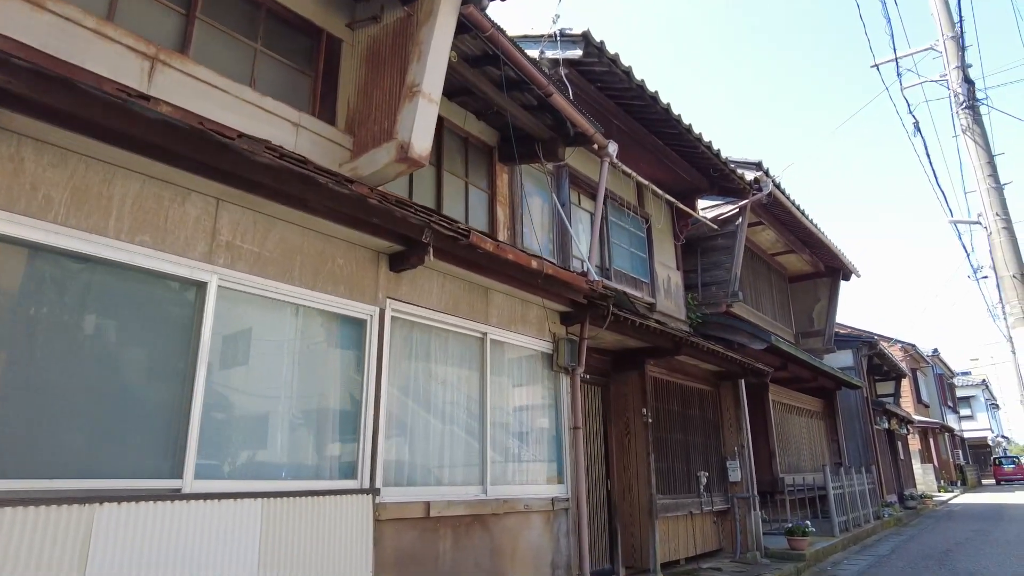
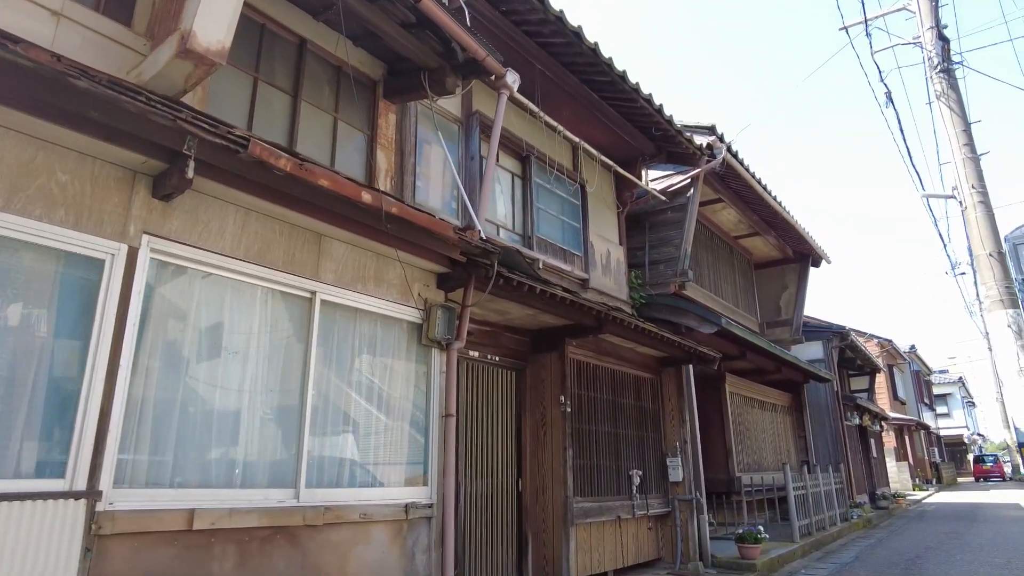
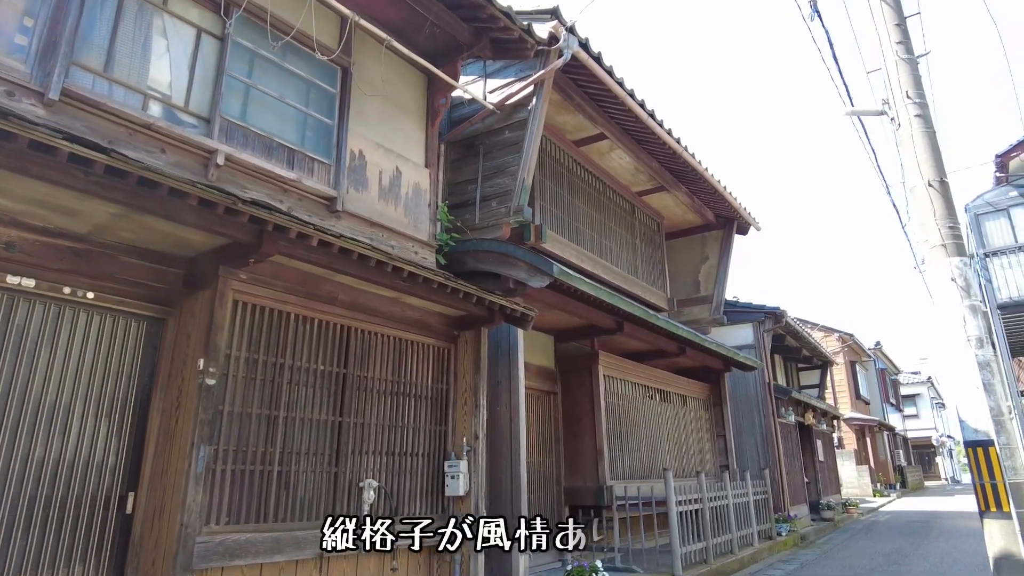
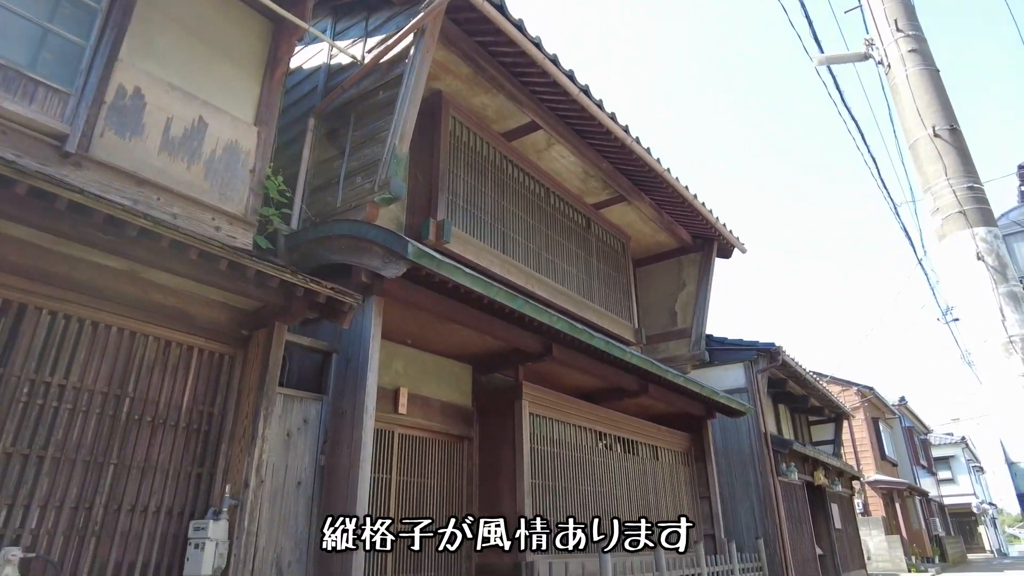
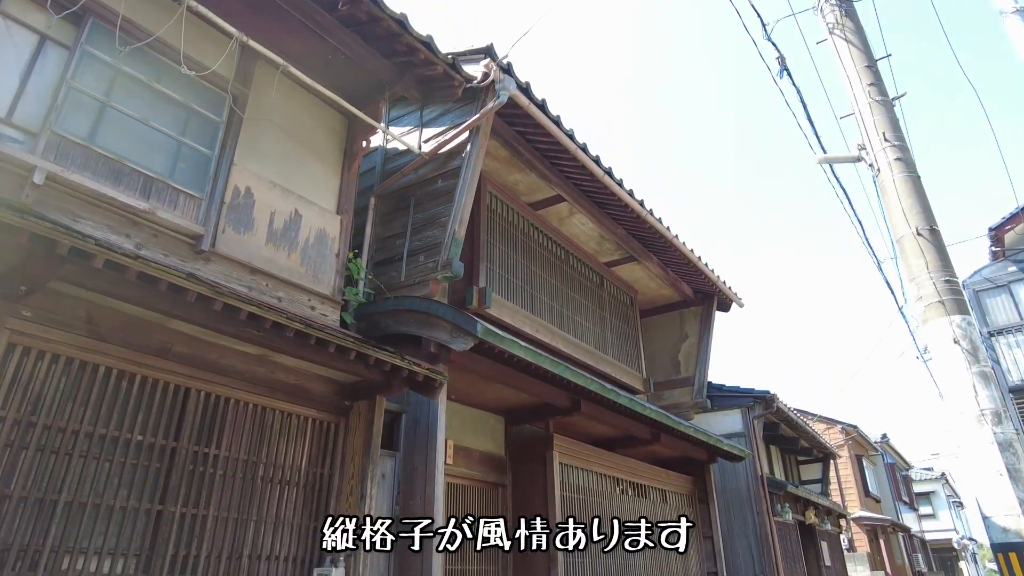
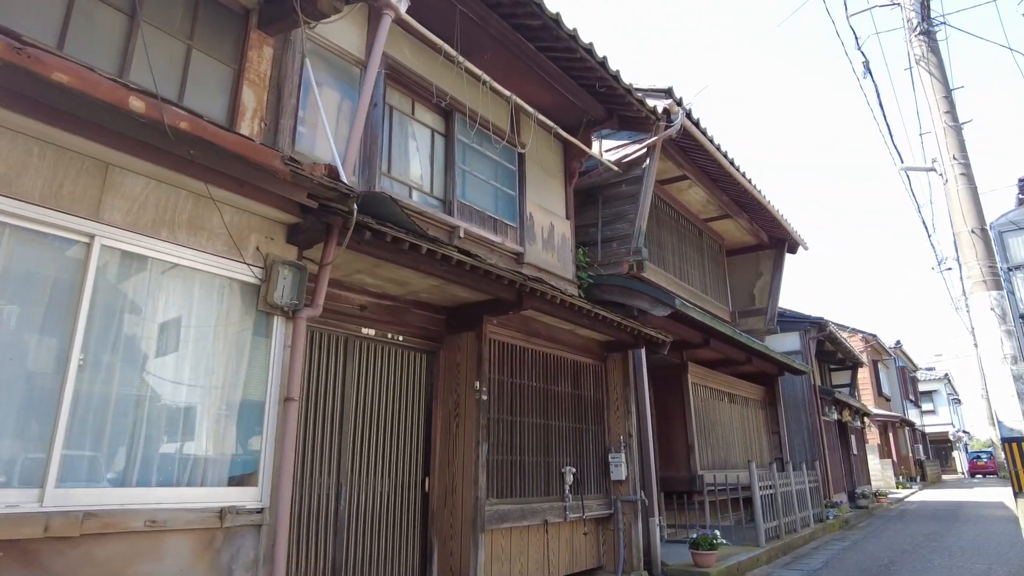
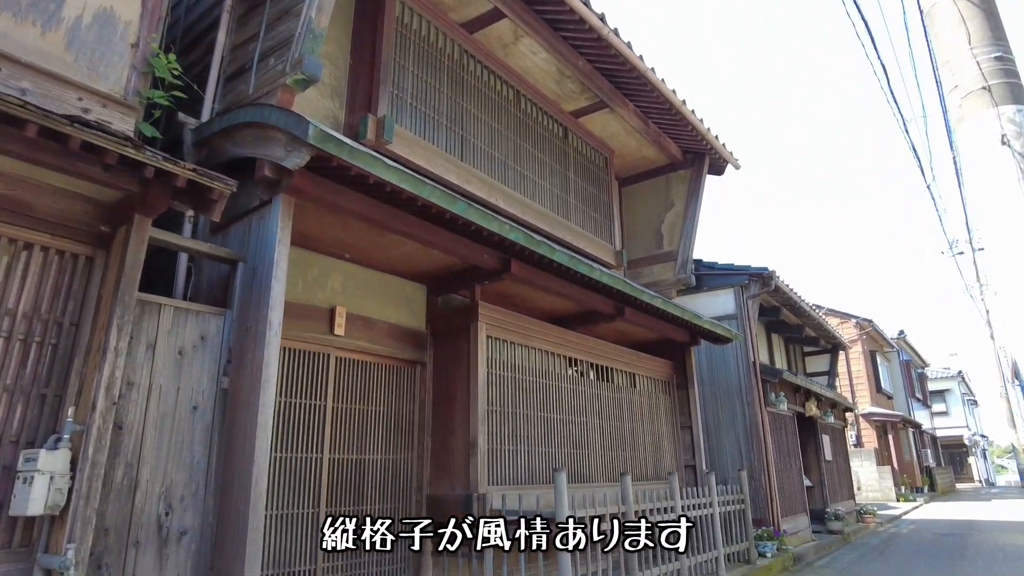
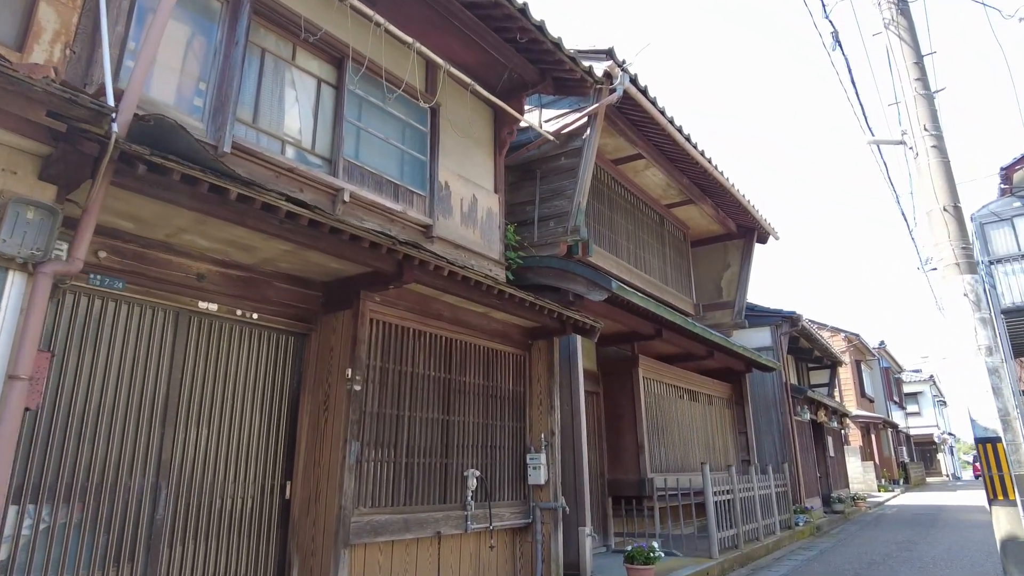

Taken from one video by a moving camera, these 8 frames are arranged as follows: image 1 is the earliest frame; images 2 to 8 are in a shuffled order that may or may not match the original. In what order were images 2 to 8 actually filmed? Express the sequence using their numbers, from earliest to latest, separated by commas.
2, 6, 8, 3, 5, 4, 7
